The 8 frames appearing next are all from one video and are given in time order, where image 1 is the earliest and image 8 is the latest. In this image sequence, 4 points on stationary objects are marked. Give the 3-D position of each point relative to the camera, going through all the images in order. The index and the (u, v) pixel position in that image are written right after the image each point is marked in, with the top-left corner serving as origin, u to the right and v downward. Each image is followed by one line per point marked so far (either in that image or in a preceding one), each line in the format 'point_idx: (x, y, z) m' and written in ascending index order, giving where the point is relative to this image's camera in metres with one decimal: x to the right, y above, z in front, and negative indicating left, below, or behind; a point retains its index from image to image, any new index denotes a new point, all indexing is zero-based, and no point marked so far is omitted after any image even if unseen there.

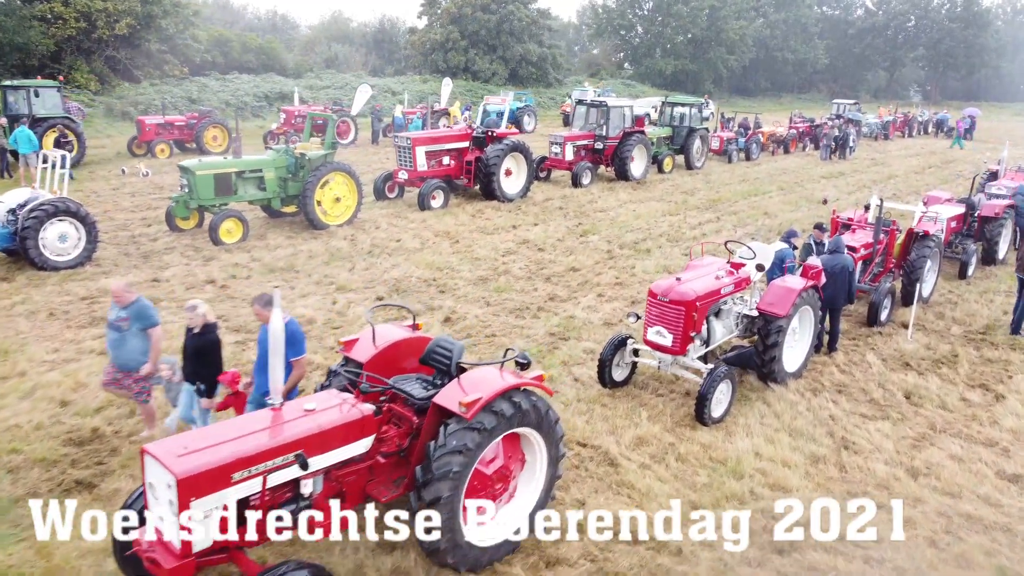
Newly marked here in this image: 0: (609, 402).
0: (+0.7, -0.8, +5.6) m
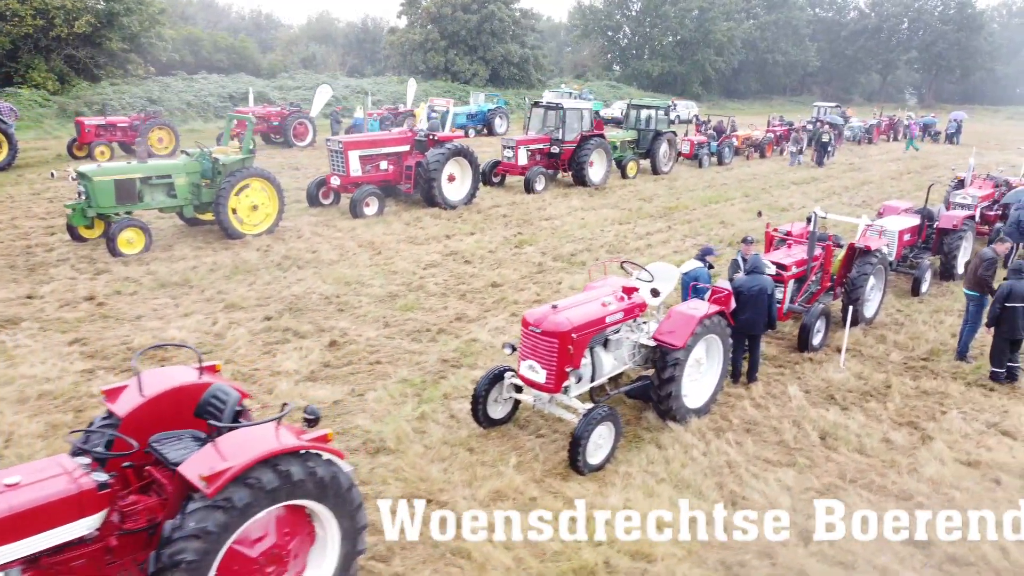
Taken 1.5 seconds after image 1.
0: (-0.2, -1.0, +4.9) m
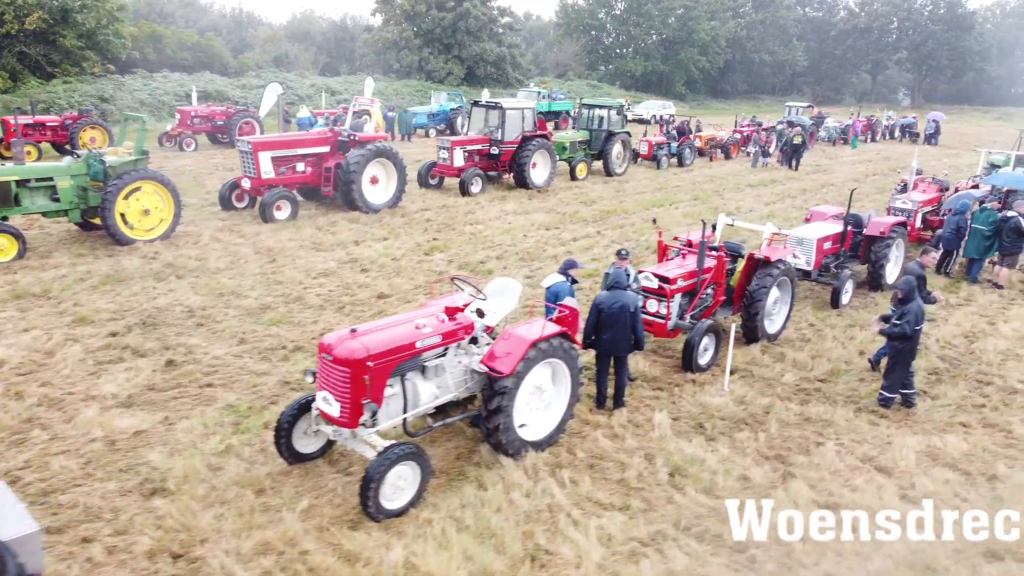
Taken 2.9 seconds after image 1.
0: (-1.4, -1.1, +4.4) m
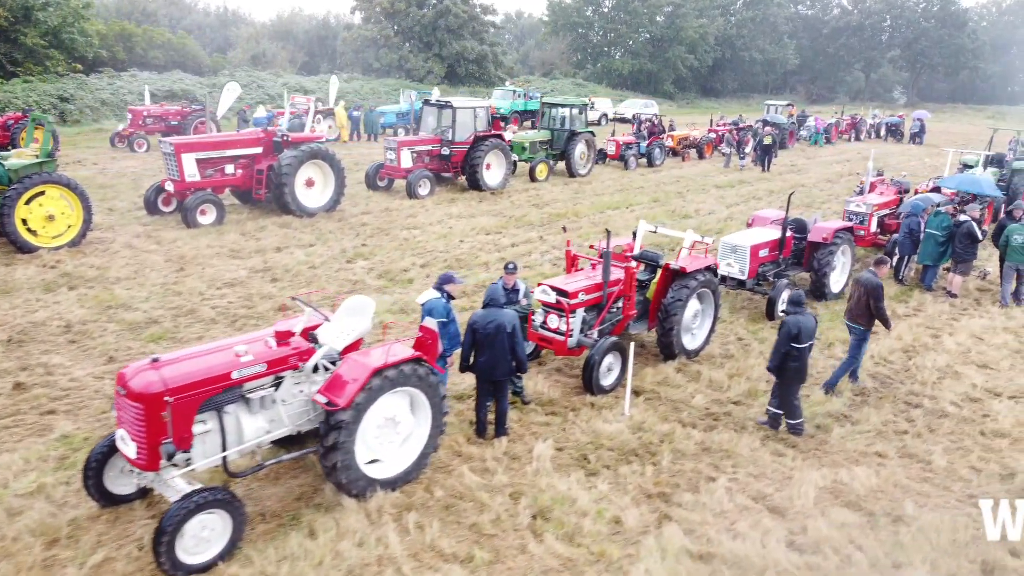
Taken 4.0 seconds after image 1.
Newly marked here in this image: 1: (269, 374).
0: (-2.2, -1.3, +3.9) m
1: (-1.3, -0.5, +4.0) m
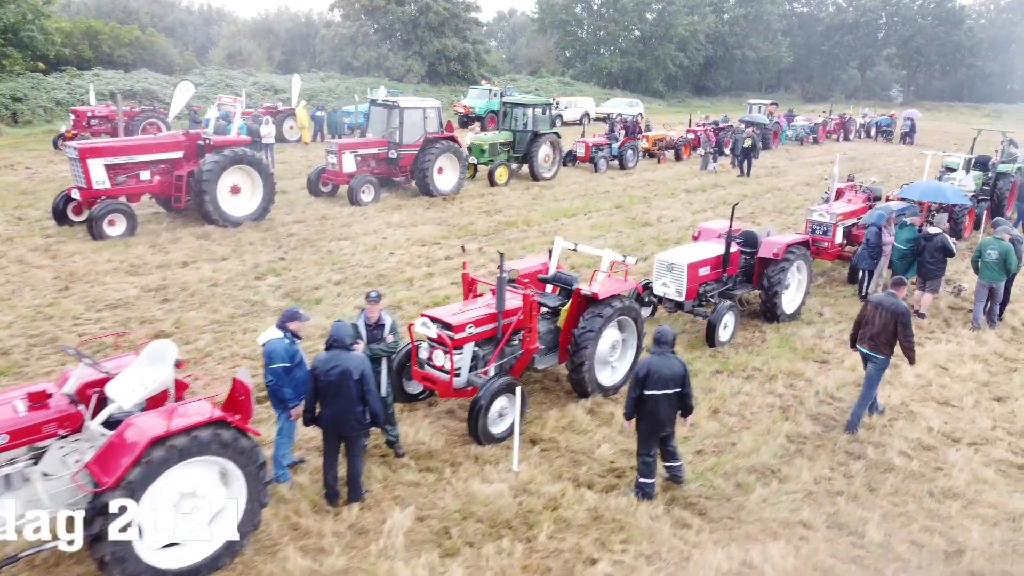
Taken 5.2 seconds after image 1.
0: (-3.0, -1.5, +3.1) m
1: (-2.1, -0.7, +3.2) m
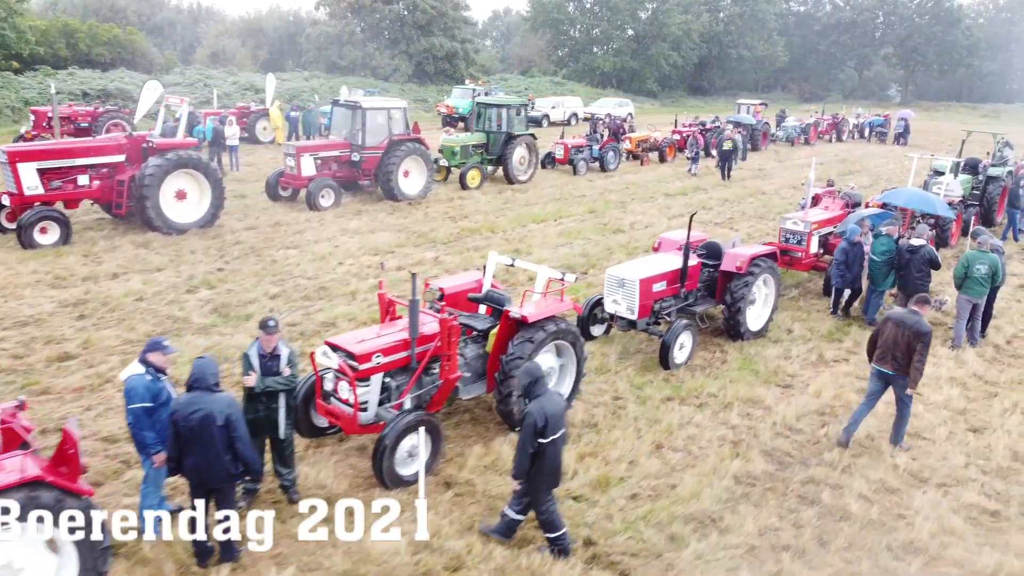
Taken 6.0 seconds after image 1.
0: (-3.6, -1.6, +2.5) m
1: (-2.6, -0.8, +2.7) m
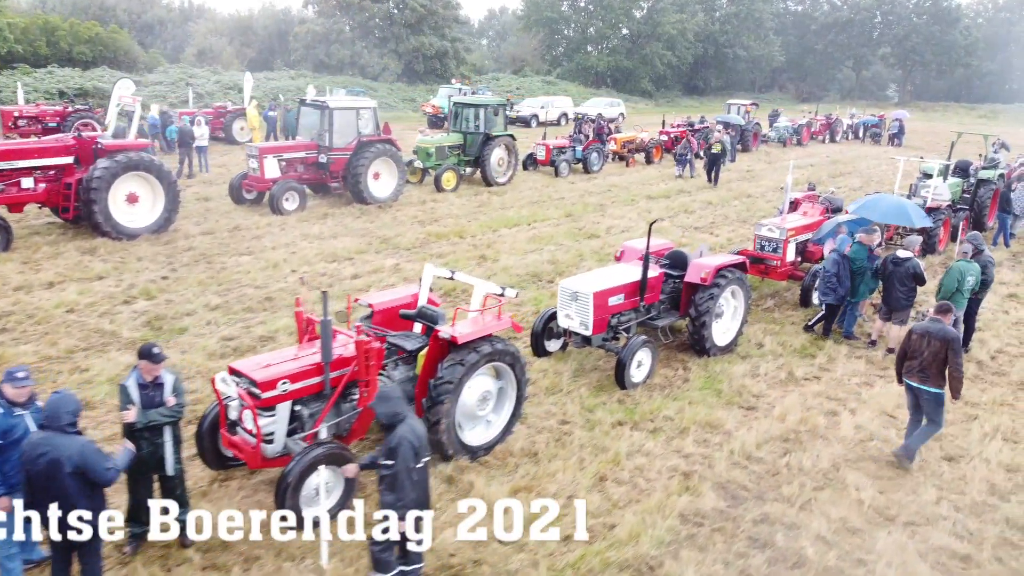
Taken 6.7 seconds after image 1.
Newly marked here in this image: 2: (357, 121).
0: (-4.0, -1.7, +2.1) m
1: (-3.0, -0.9, +2.3) m
2: (-2.4, +2.6, +11.8) m
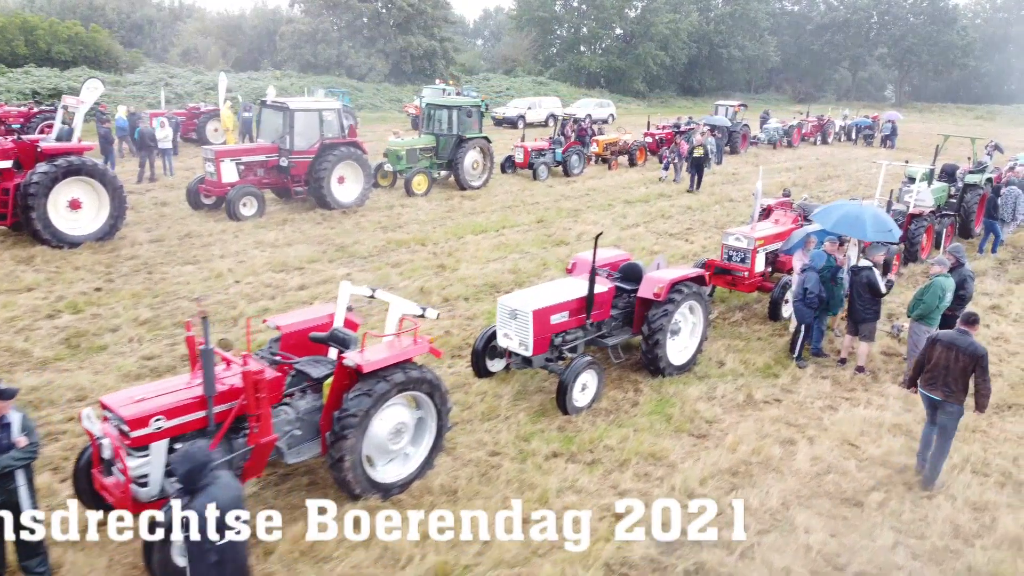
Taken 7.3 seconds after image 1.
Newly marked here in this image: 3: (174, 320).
0: (-4.5, -1.8, +1.7) m
1: (-3.5, -1.0, +1.8) m
2: (-2.9, +2.5, +11.3) m
3: (-3.0, -0.3, +6.8) m
